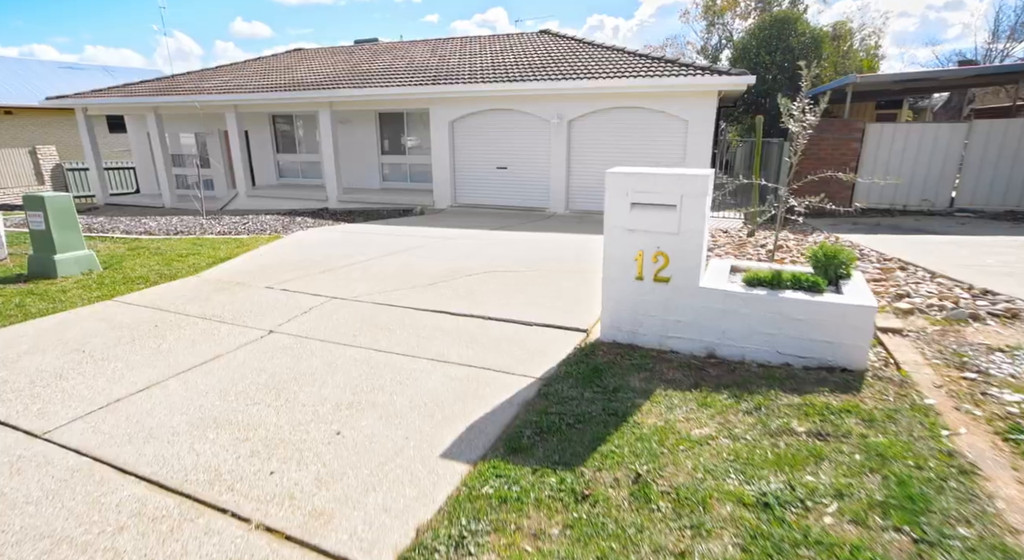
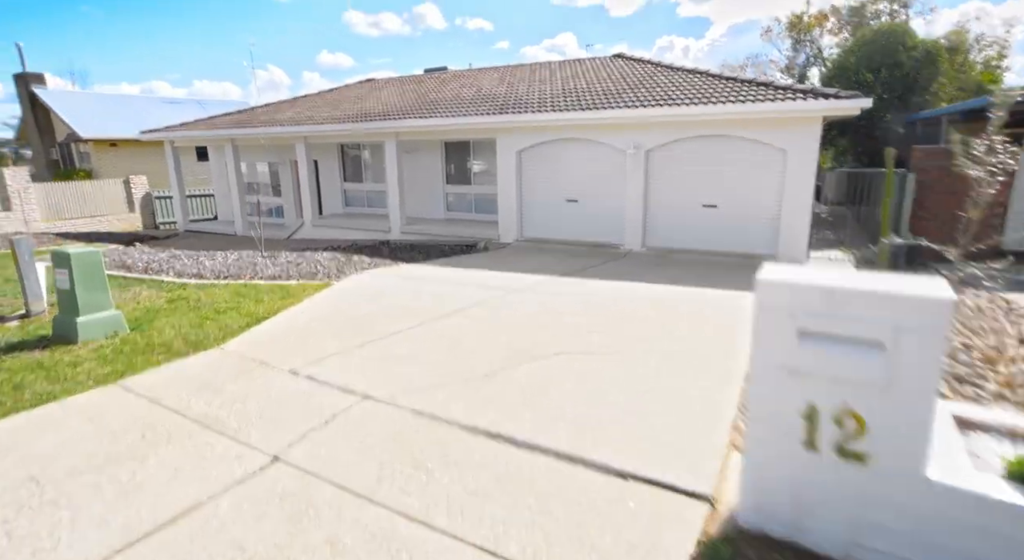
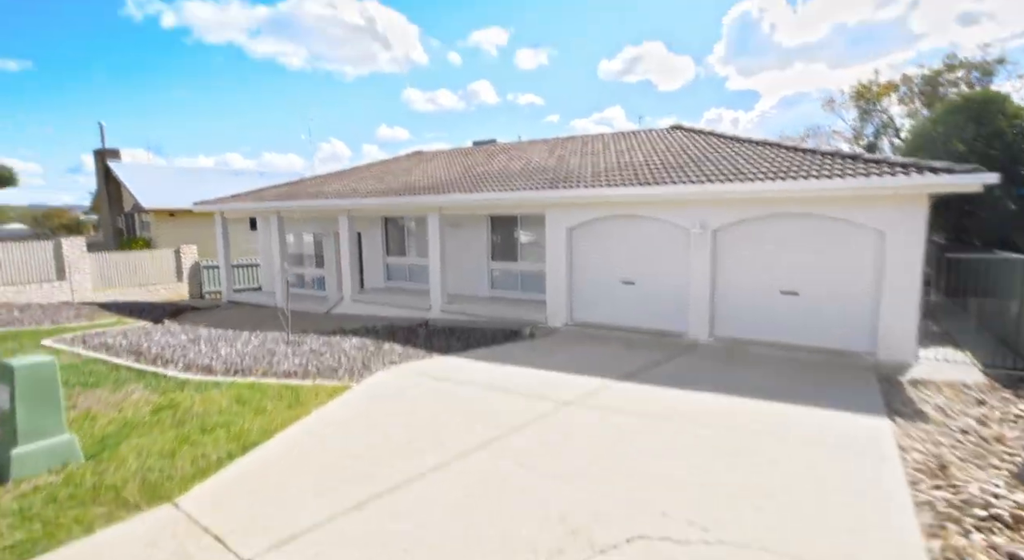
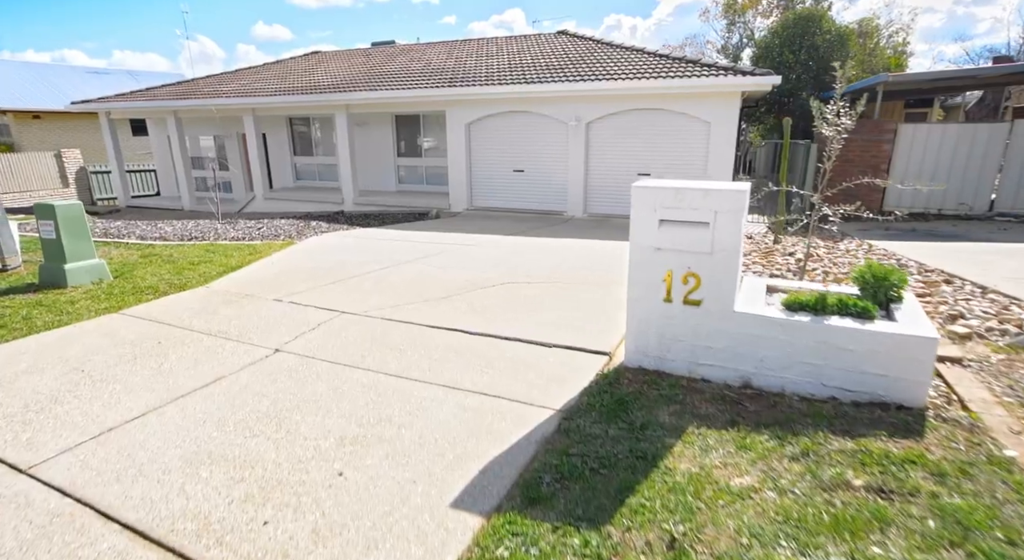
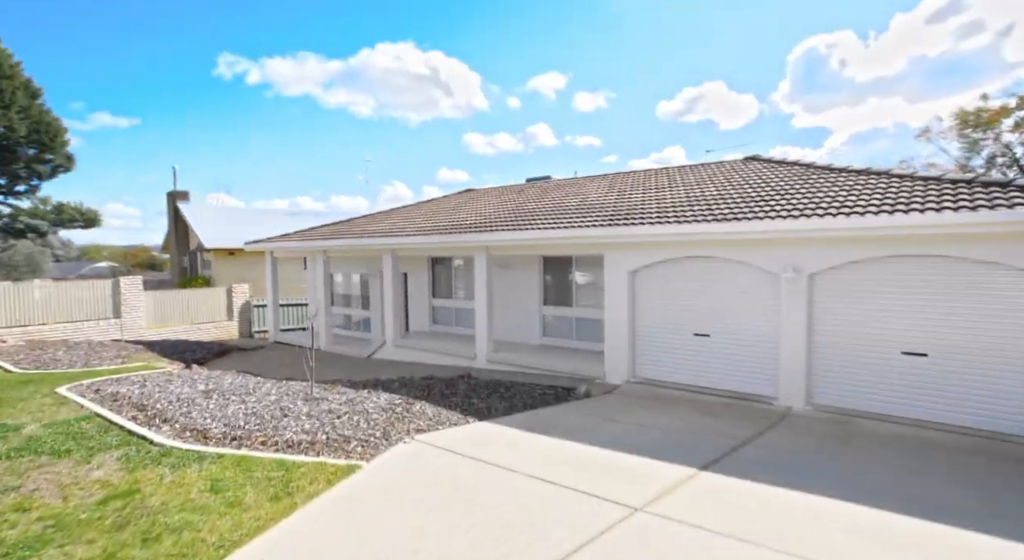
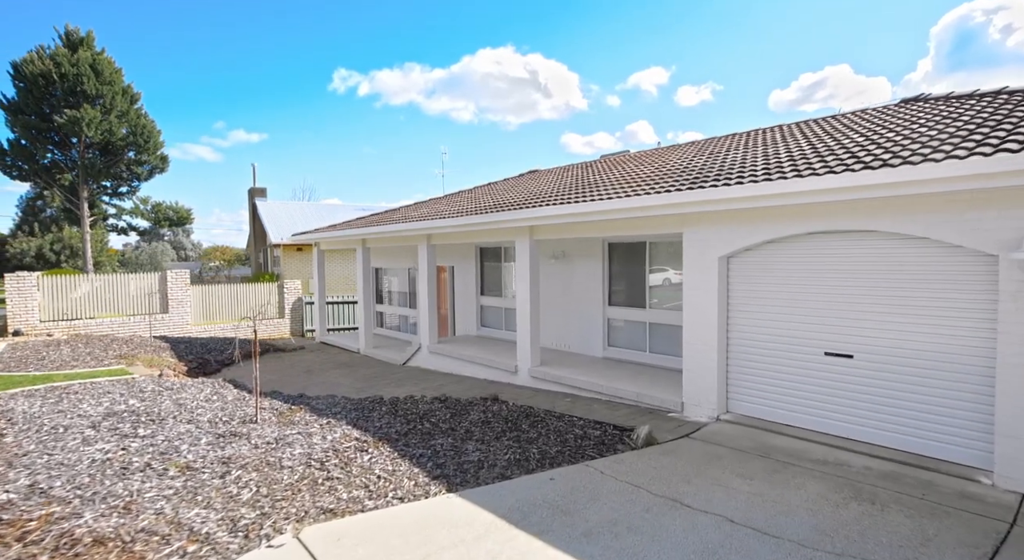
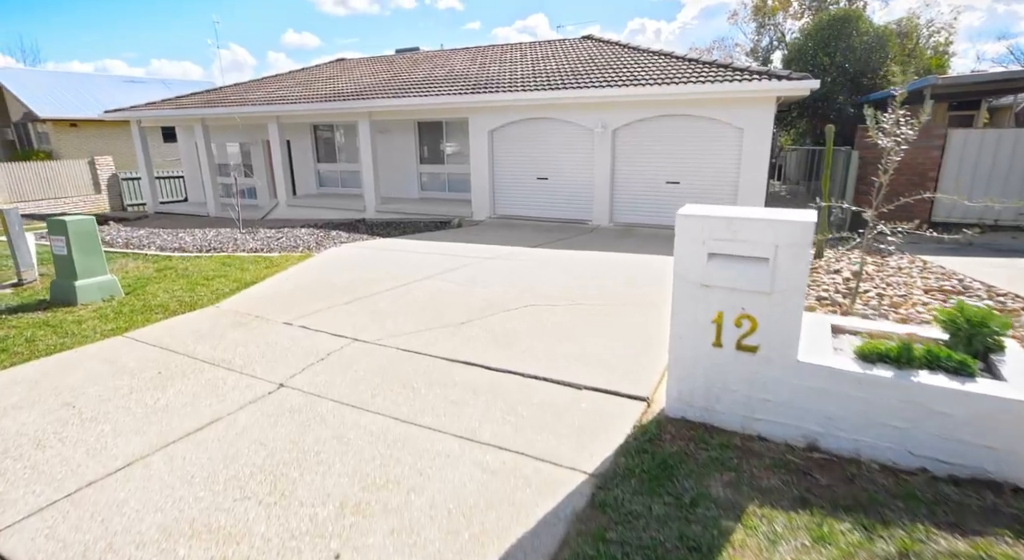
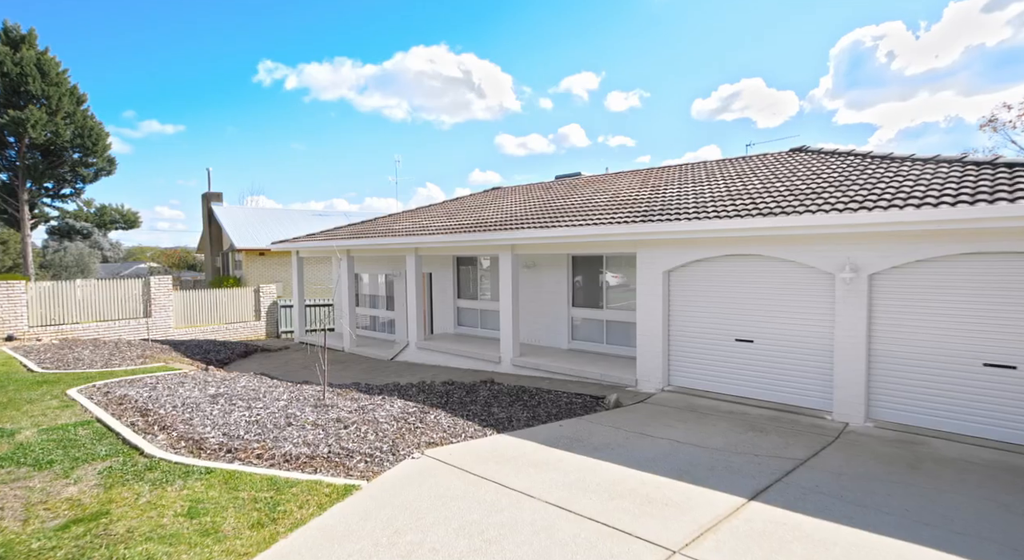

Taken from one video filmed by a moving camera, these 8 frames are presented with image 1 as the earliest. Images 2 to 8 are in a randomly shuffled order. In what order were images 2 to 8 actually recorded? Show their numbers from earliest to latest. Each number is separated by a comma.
4, 7, 2, 3, 5, 8, 6
